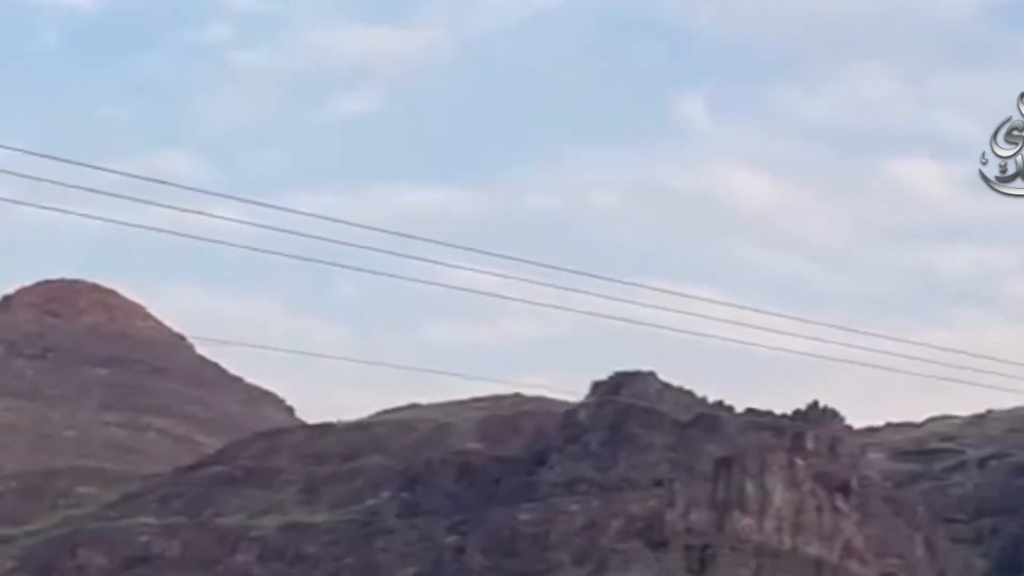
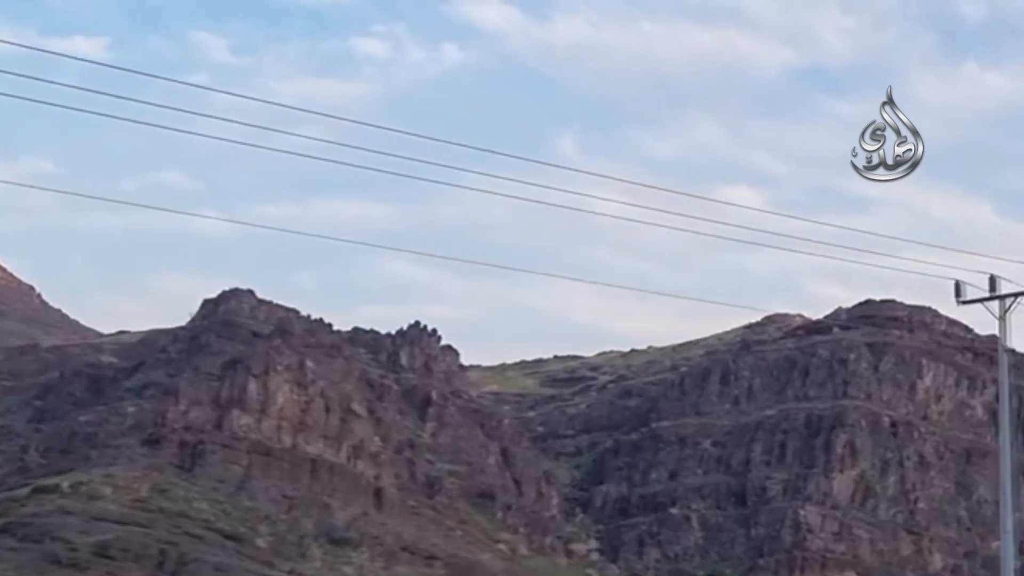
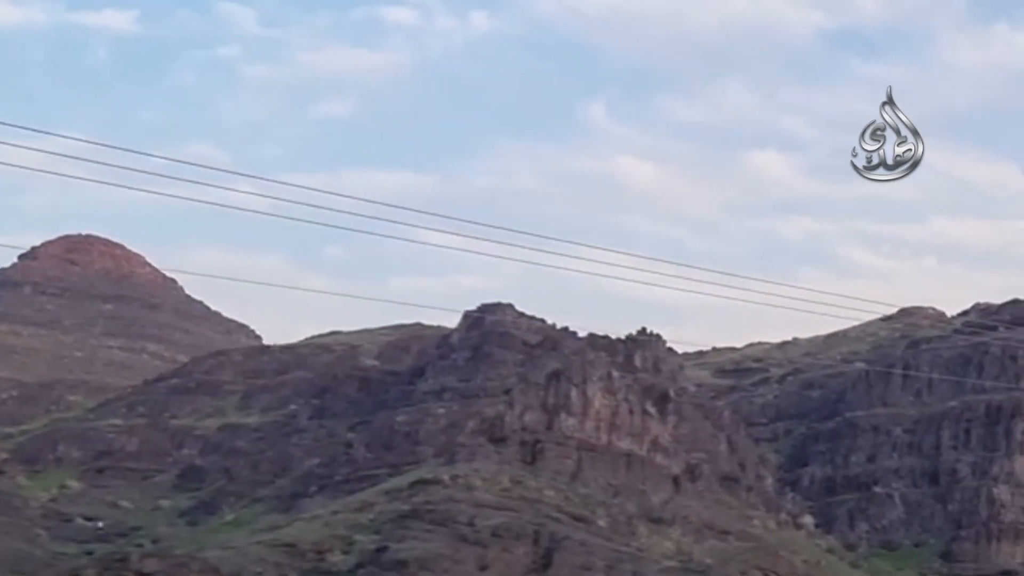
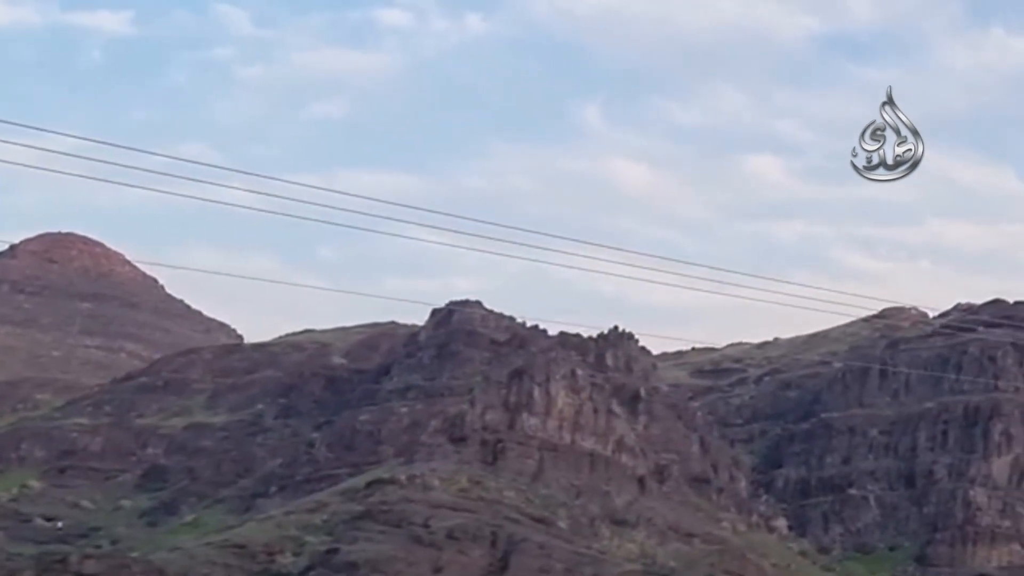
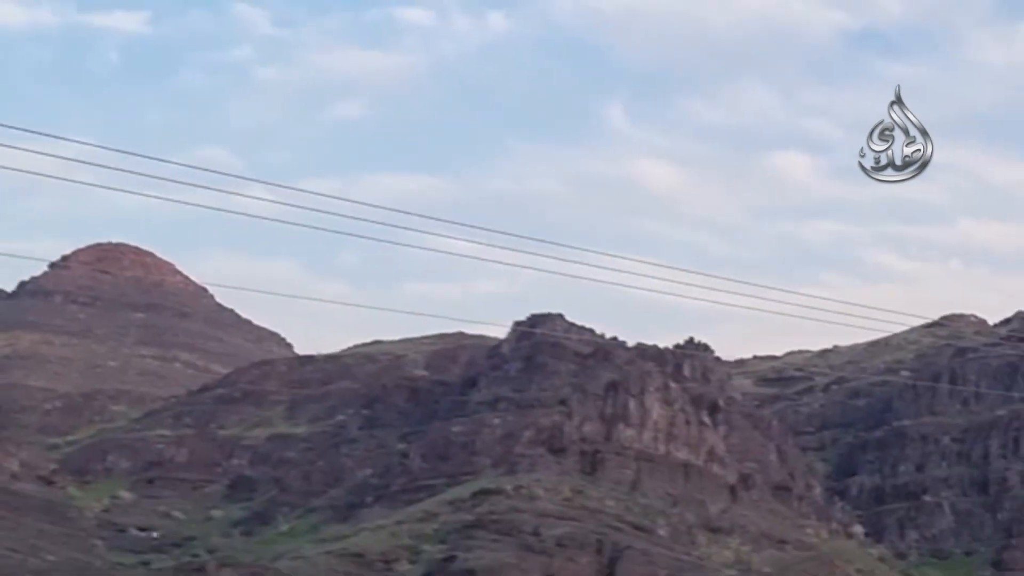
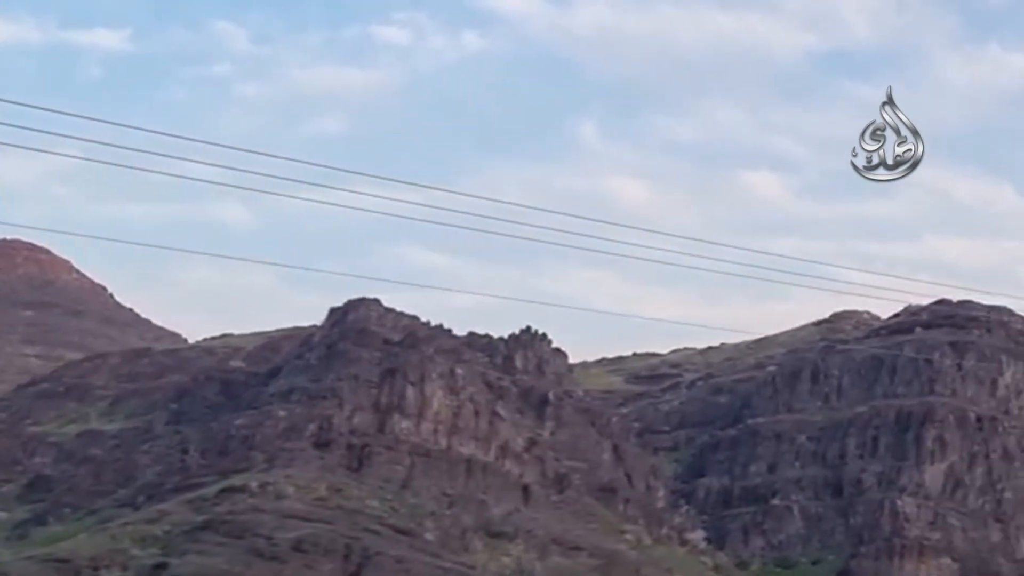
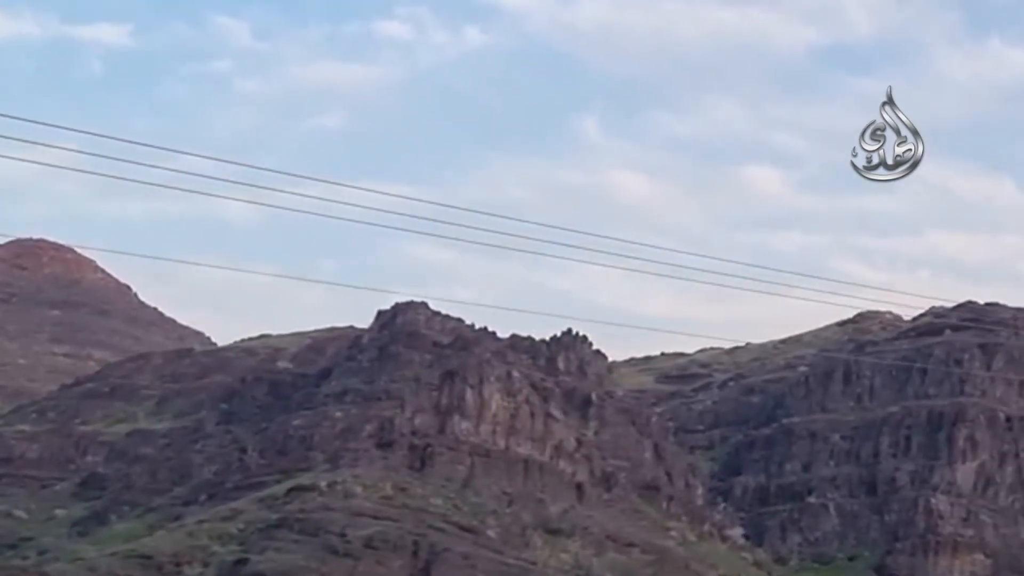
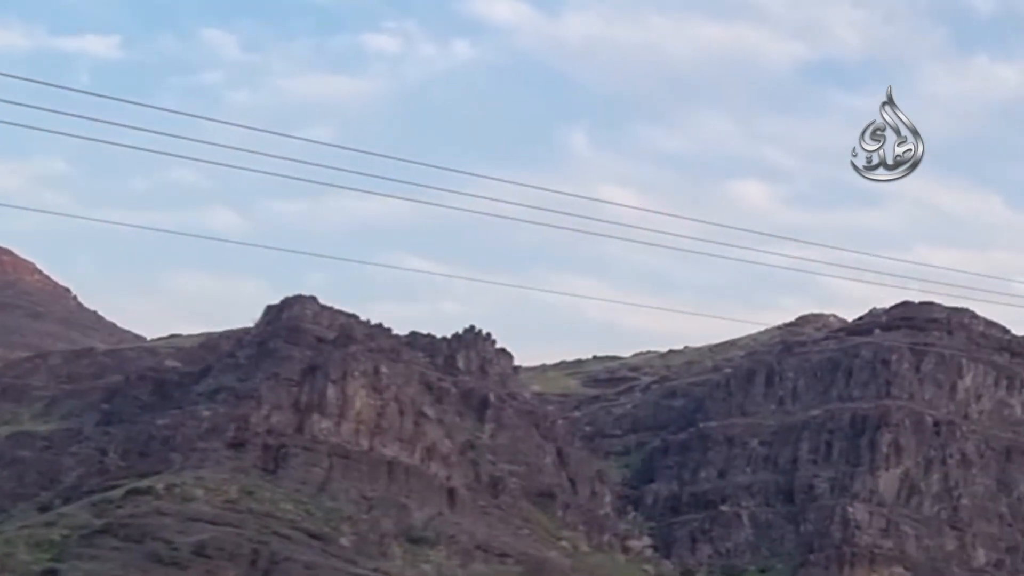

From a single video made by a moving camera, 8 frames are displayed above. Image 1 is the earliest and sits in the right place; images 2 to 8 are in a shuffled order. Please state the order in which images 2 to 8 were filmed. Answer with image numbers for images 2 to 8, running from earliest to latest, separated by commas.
5, 3, 4, 7, 6, 8, 2
